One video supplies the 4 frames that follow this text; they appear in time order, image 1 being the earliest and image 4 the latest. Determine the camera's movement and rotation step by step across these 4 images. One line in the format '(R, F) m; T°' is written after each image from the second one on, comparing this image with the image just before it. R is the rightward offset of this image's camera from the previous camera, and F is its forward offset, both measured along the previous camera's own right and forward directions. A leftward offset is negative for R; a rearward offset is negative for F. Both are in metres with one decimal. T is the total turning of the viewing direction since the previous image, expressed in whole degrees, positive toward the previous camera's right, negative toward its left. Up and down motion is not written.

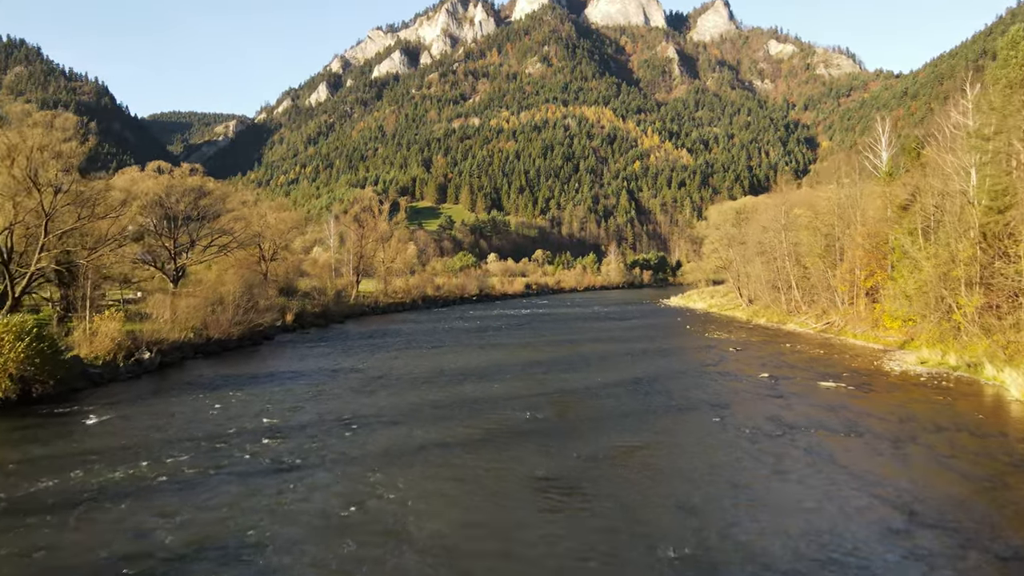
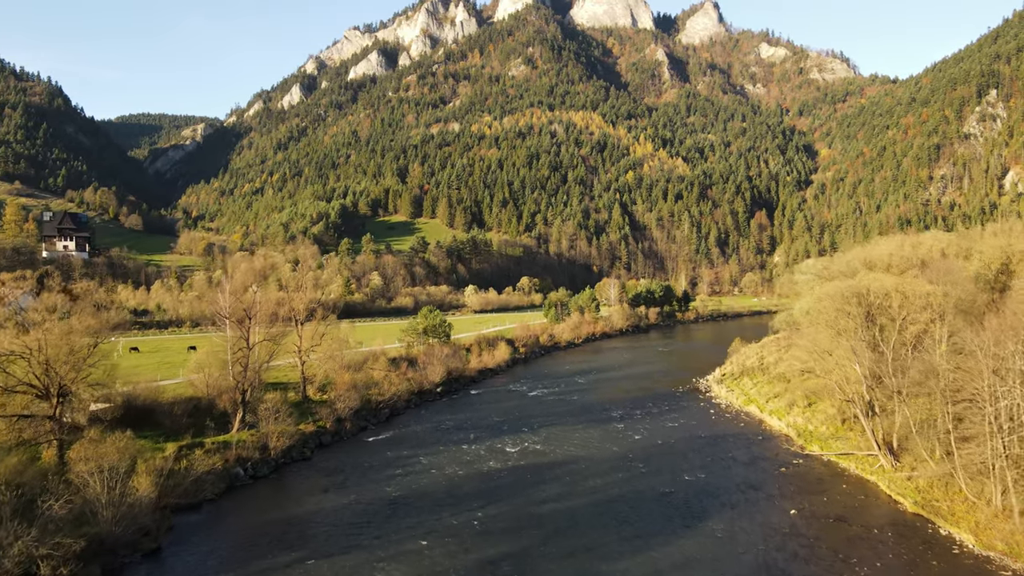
(+0.1, +15.1) m; +1°
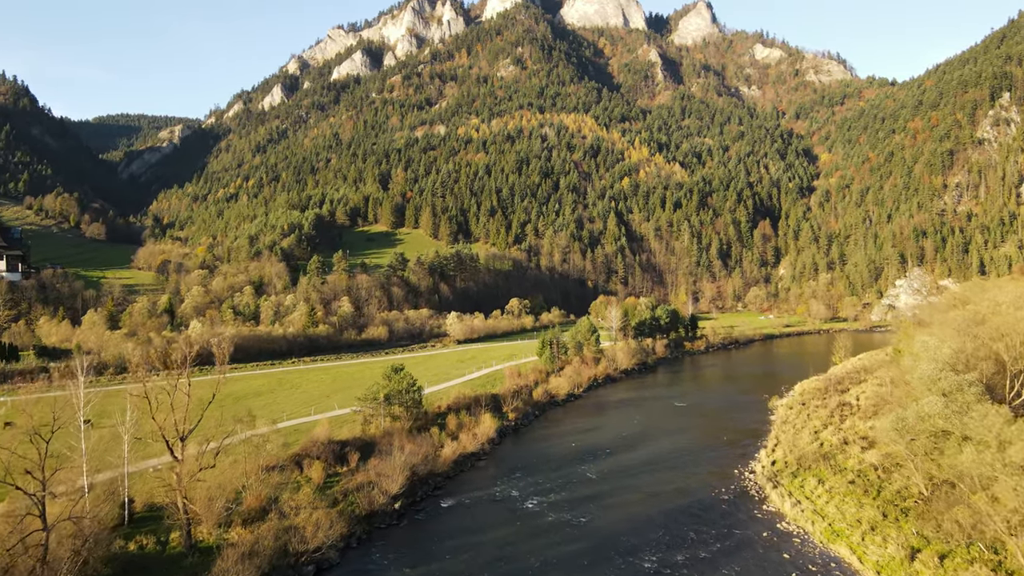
(+0.1, +10.1) m; +1°
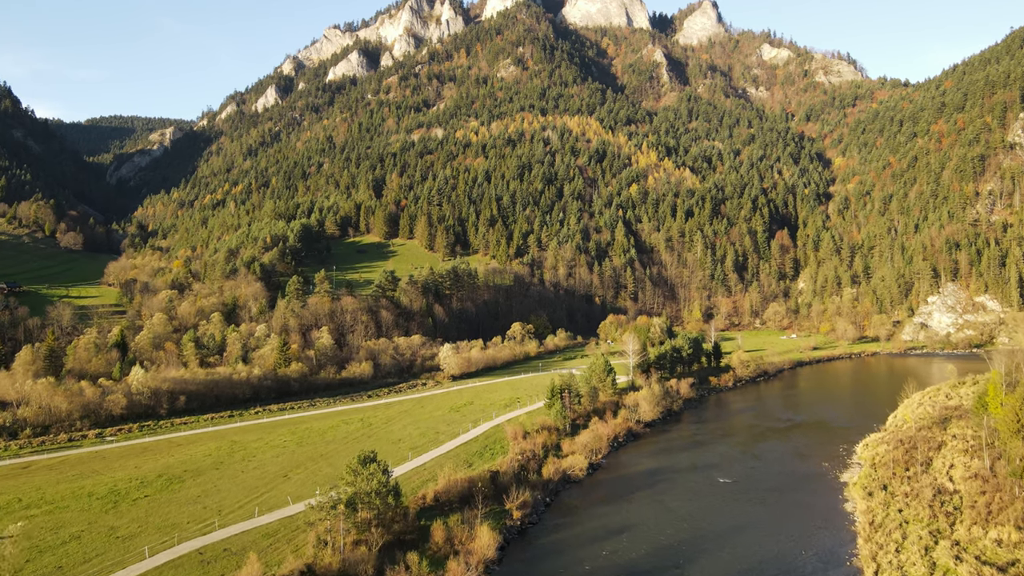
(-0.2, +9.4) m; 0°
